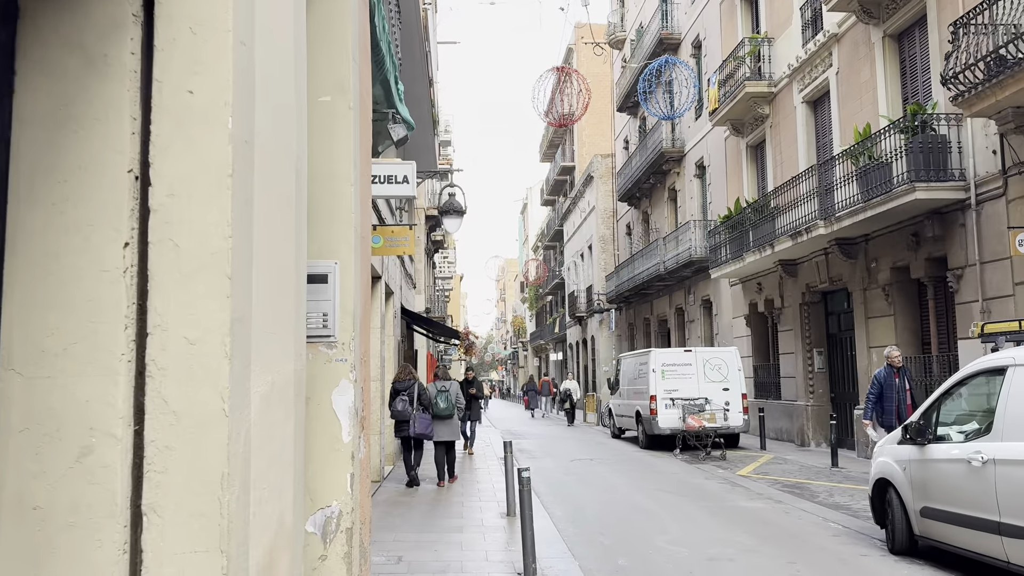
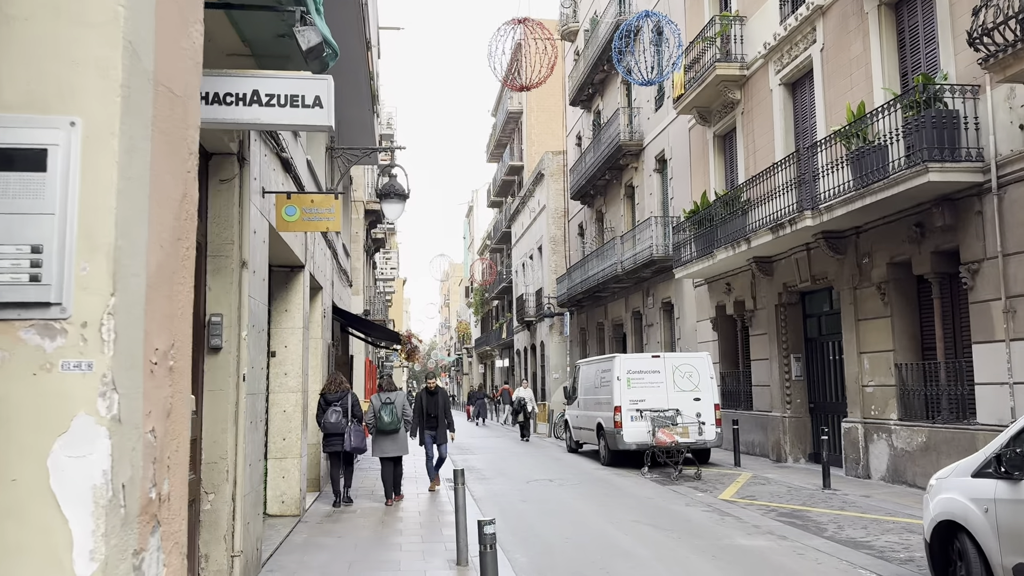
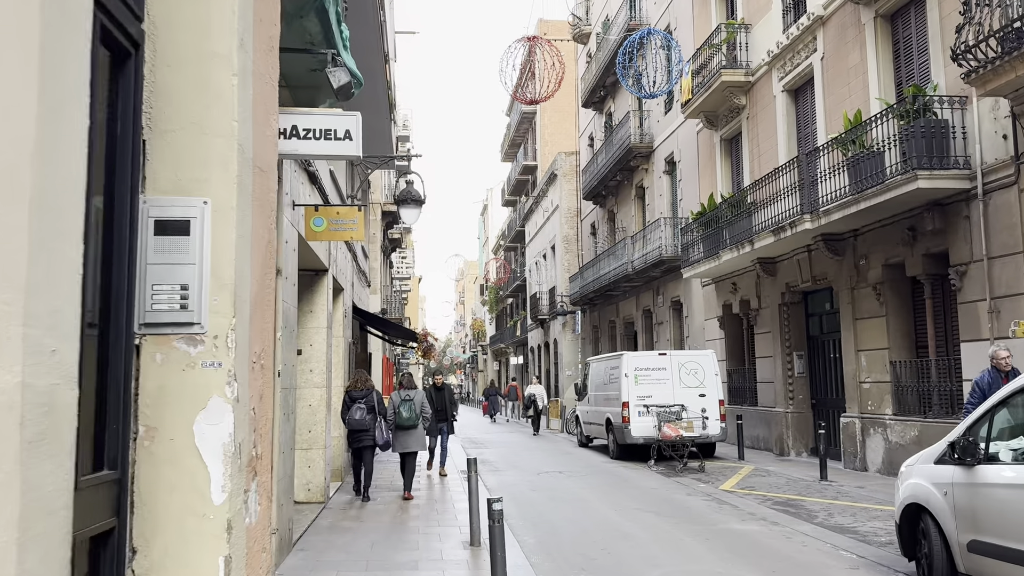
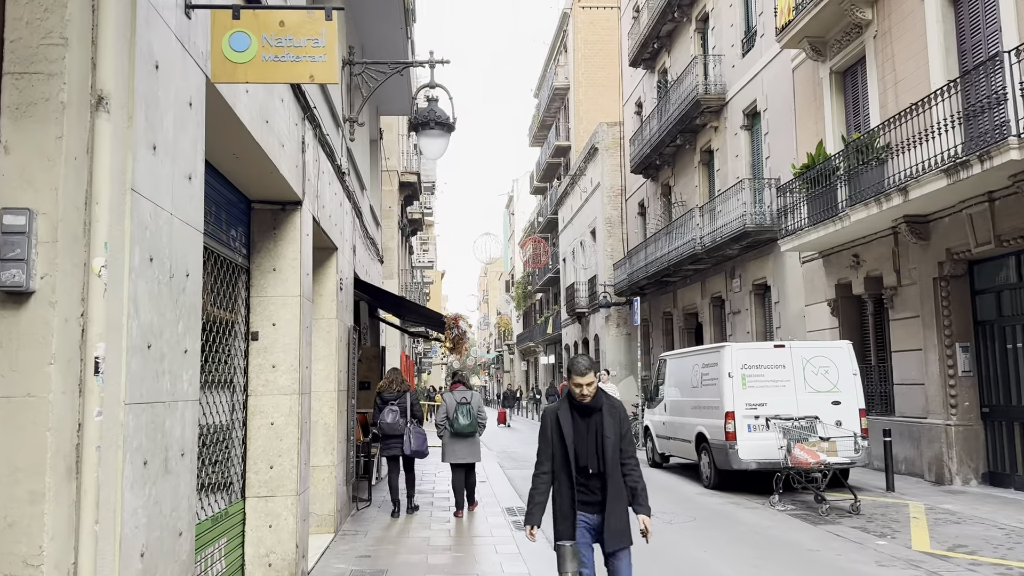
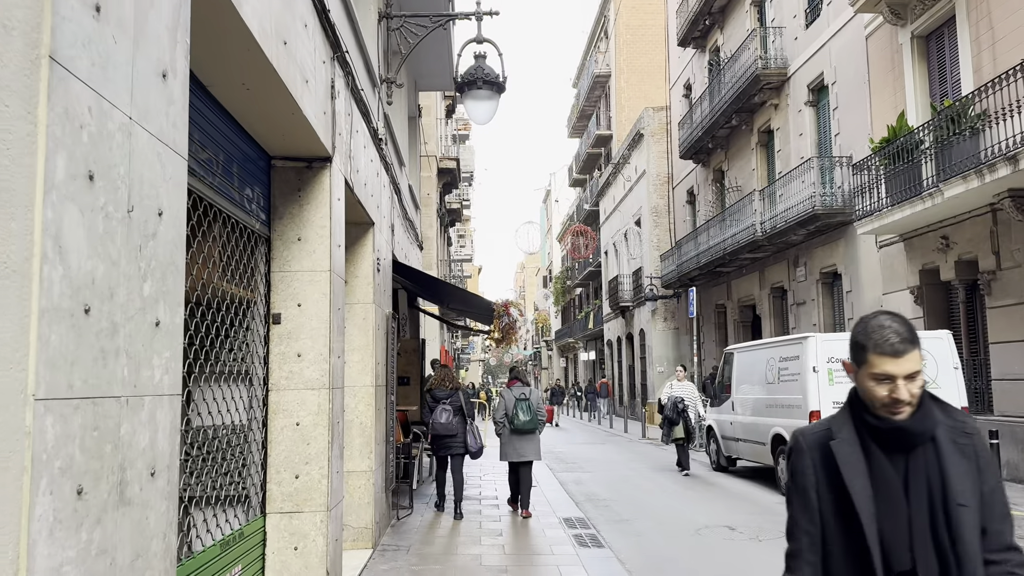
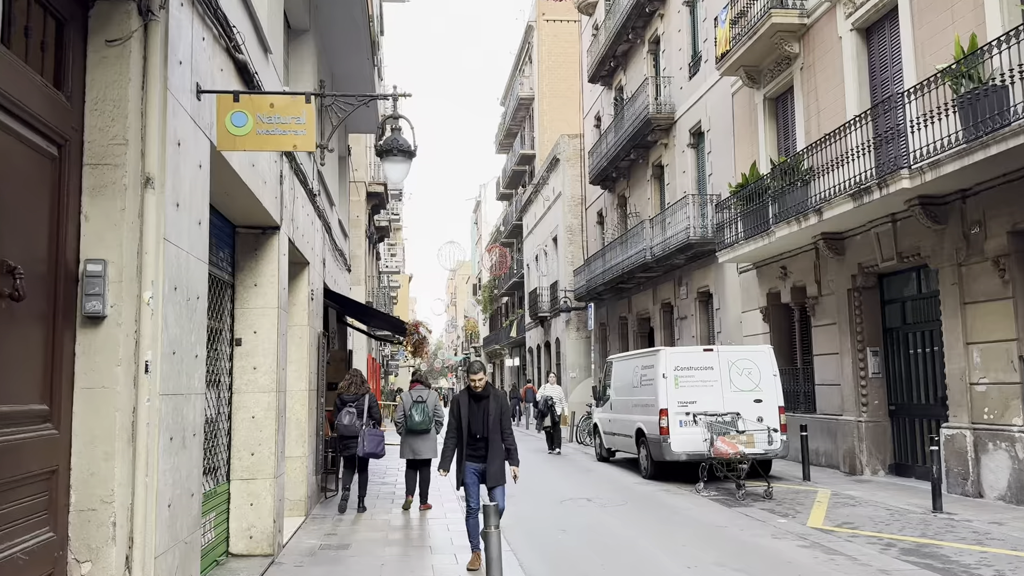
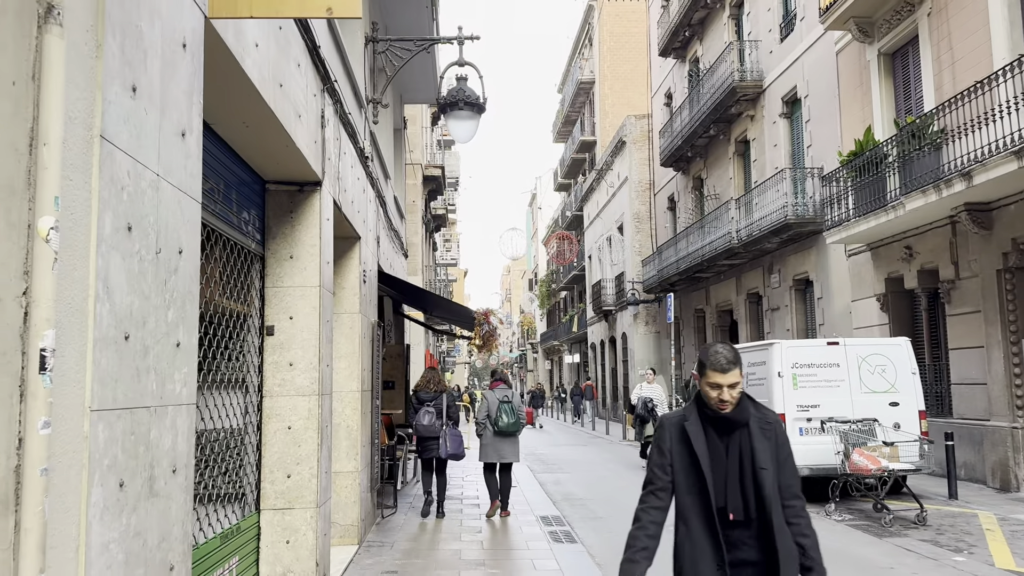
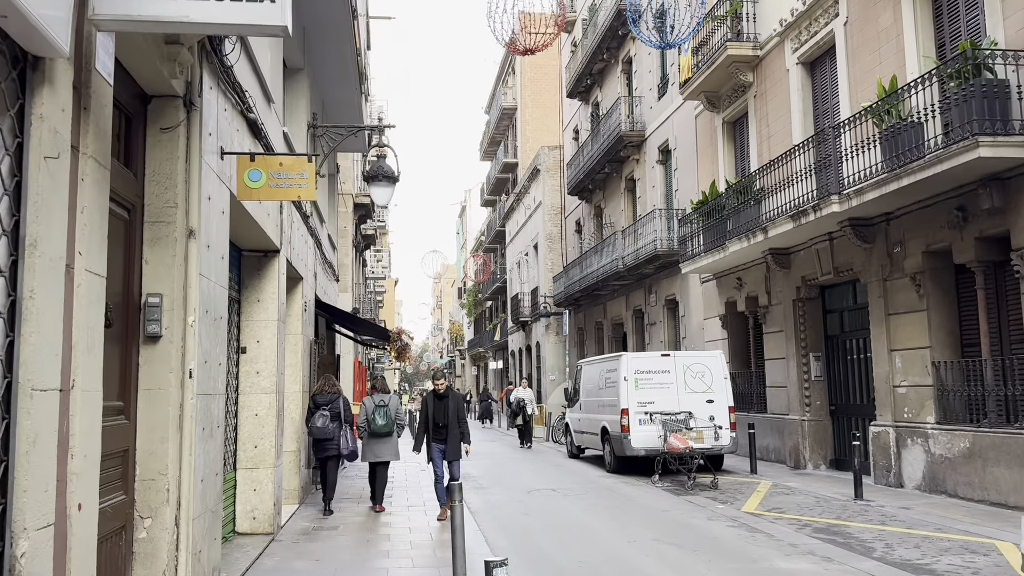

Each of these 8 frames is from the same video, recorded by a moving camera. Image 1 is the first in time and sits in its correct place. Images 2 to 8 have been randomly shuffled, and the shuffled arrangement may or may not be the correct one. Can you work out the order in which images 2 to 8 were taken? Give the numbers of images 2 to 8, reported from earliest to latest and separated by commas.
3, 2, 8, 6, 4, 7, 5
